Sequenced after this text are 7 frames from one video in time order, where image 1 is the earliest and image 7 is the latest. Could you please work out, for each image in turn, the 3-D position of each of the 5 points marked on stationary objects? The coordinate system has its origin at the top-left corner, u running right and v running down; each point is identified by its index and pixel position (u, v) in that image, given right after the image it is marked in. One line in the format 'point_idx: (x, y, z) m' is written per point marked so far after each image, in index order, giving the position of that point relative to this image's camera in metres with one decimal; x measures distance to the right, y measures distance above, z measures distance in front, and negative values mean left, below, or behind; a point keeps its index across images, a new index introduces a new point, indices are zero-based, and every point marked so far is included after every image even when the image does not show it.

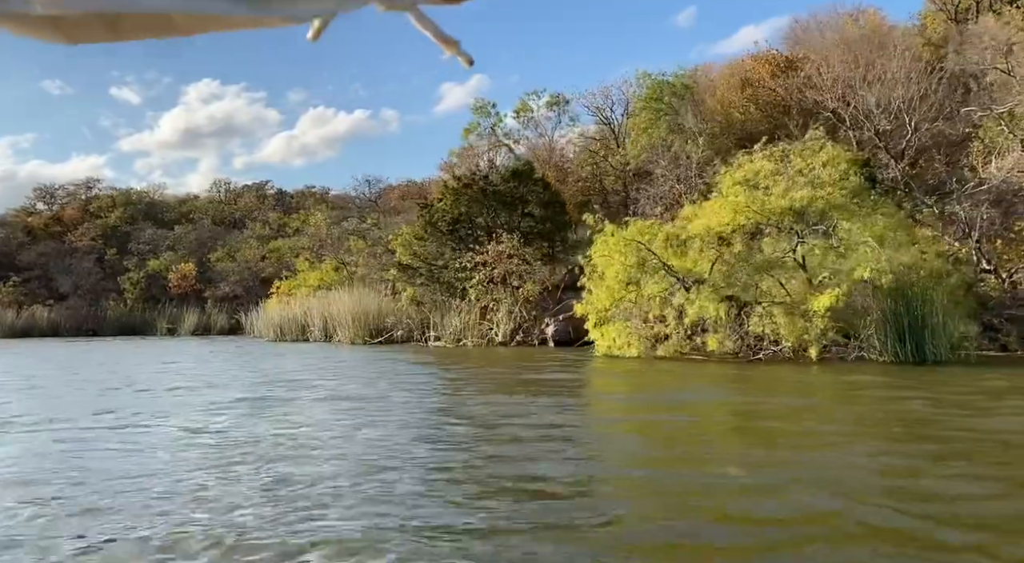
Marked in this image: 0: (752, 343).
0: (+3.6, -0.9, +12.7) m
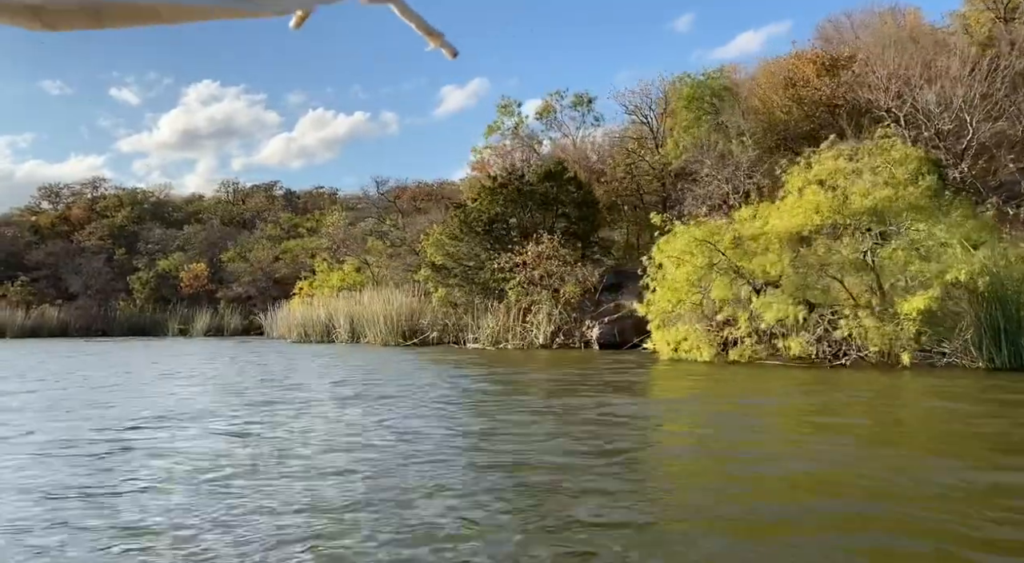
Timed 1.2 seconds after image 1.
0: (+4.6, -0.9, +12.2) m
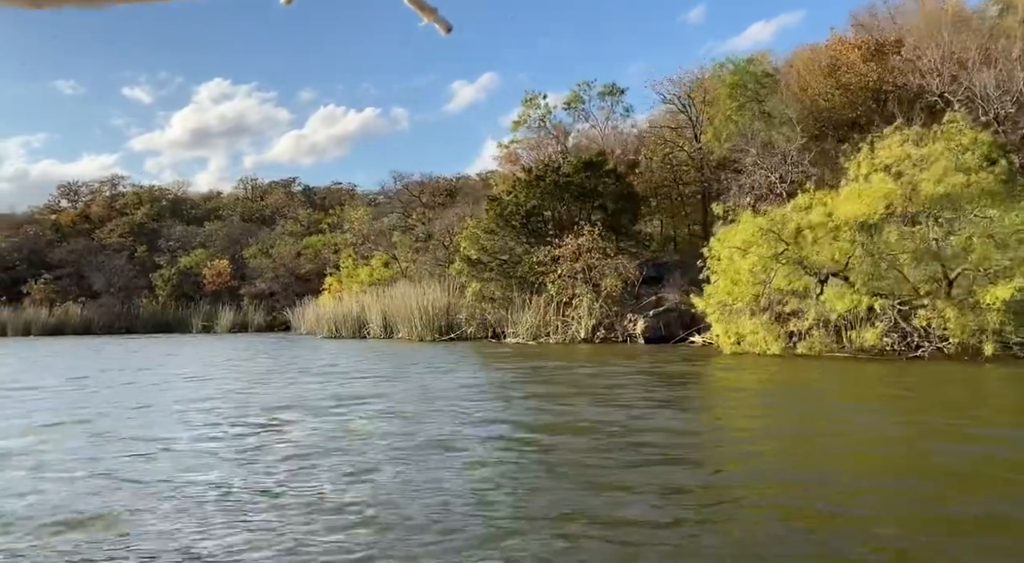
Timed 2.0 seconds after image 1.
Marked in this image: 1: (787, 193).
0: (+5.4, -0.8, +11.8) m
1: (+5.8, +1.9, +18.2) m
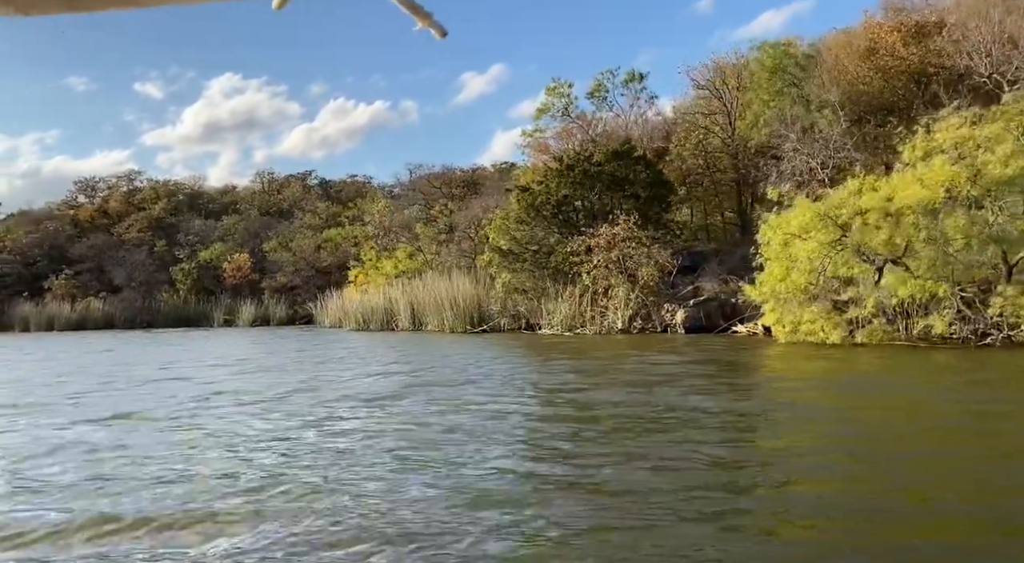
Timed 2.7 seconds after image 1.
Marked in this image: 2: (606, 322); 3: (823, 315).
0: (+6.1, -0.6, +11.5) m
1: (+6.5, +2.1, +17.9) m
2: (+2.1, -0.9, +19.8) m
3: (+4.3, -0.5, +12.3) m
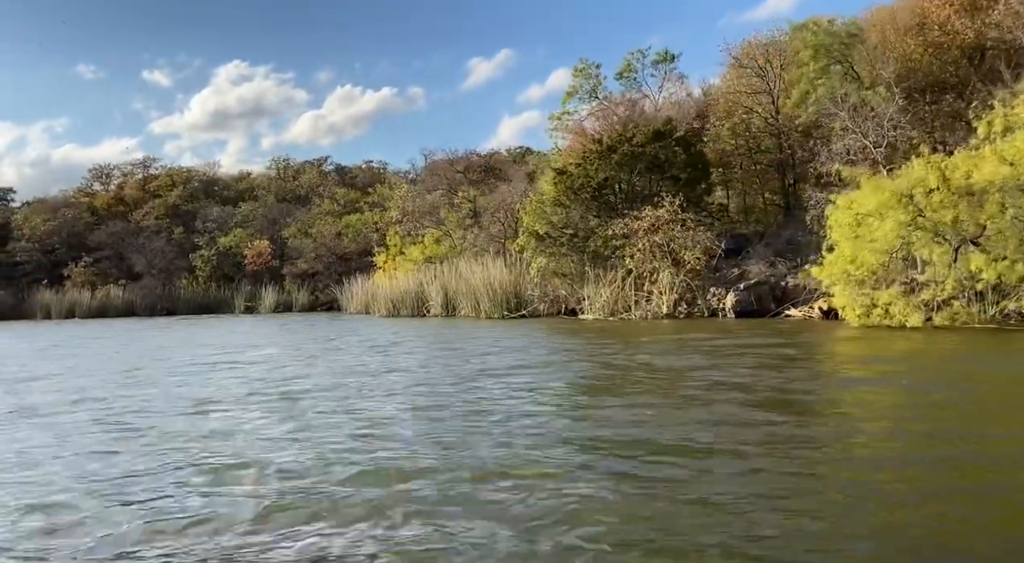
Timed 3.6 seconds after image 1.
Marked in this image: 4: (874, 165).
0: (+6.9, -0.3, +11.1) m
1: (+7.4, +2.5, +17.4) m
2: (+3.1, -0.6, +19.3) m
3: (+5.2, -0.2, +11.9) m
4: (+7.0, +2.3, +17.0) m
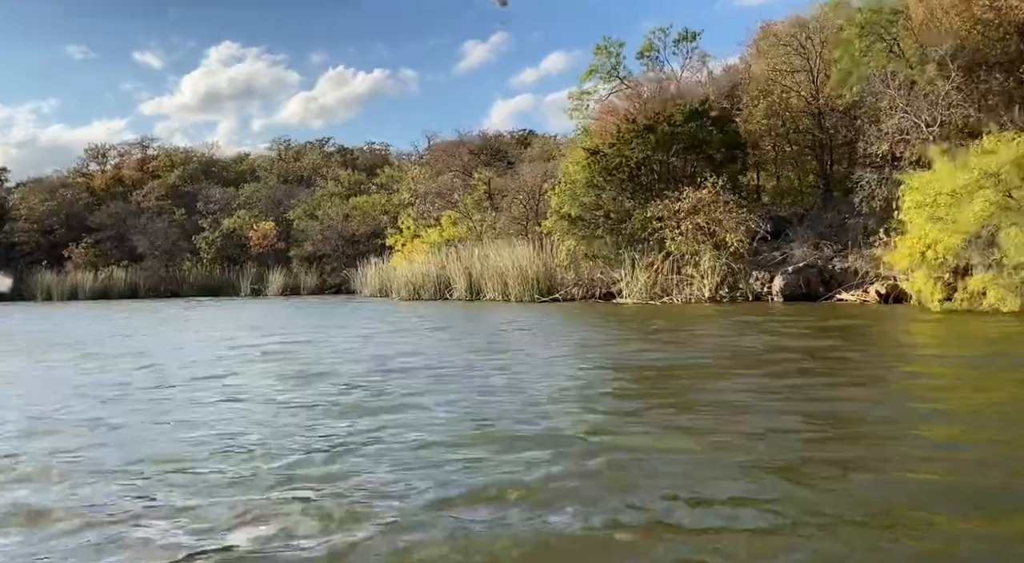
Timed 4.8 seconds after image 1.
0: (+7.8, -0.1, +10.6) m
1: (+8.2, +2.8, +16.8) m
2: (+3.8, -0.2, +18.8) m
3: (+6.0, 0.0, +11.4) m
4: (+7.8, +2.6, +16.5) m
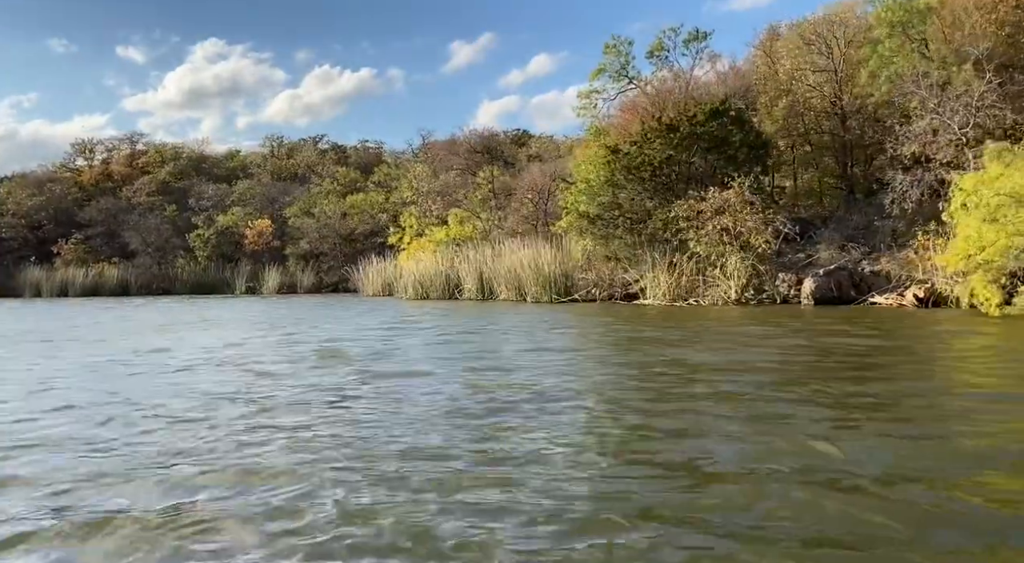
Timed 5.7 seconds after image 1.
0: (+8.4, -0.2, +10.3) m
1: (+8.7, +2.7, +16.5) m
2: (+4.3, -0.2, +18.4) m
3: (+6.6, 0.0, +11.1) m
4: (+8.3, +2.6, +16.2) m
